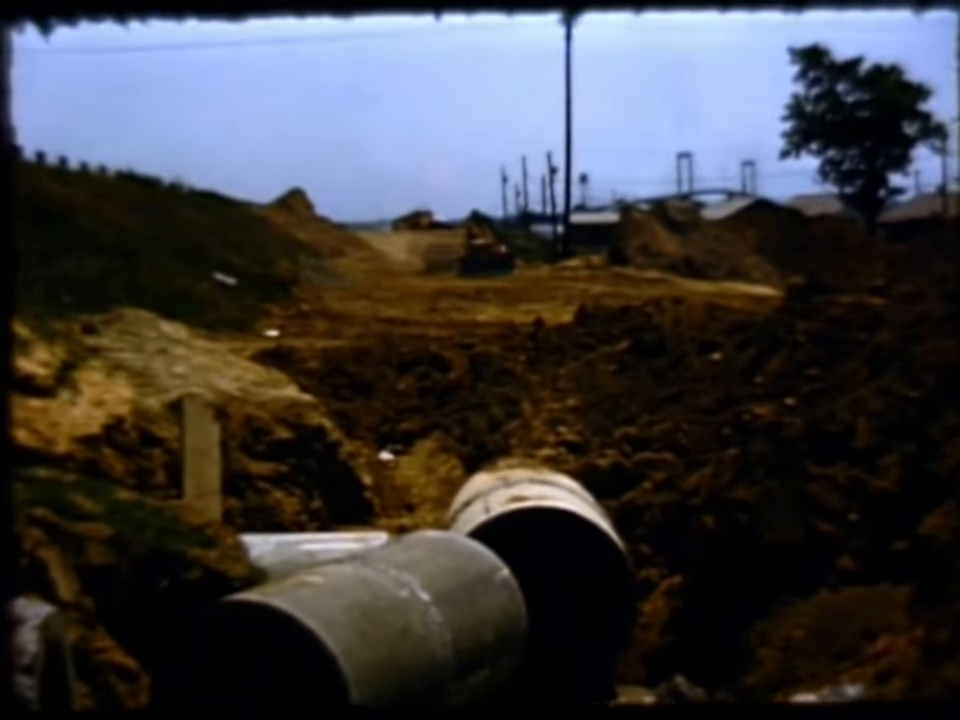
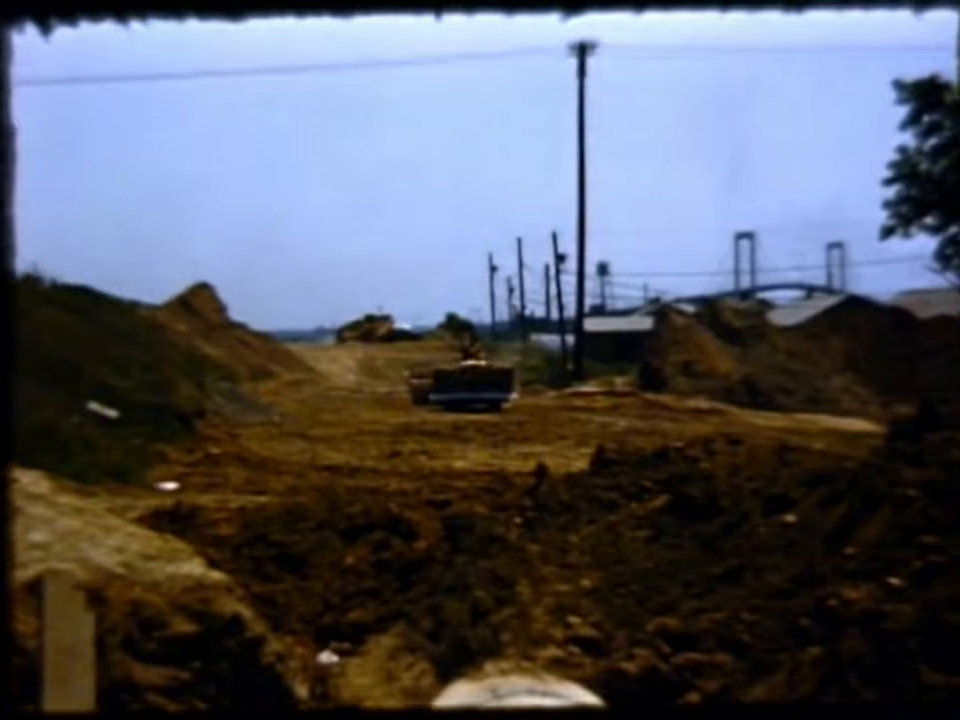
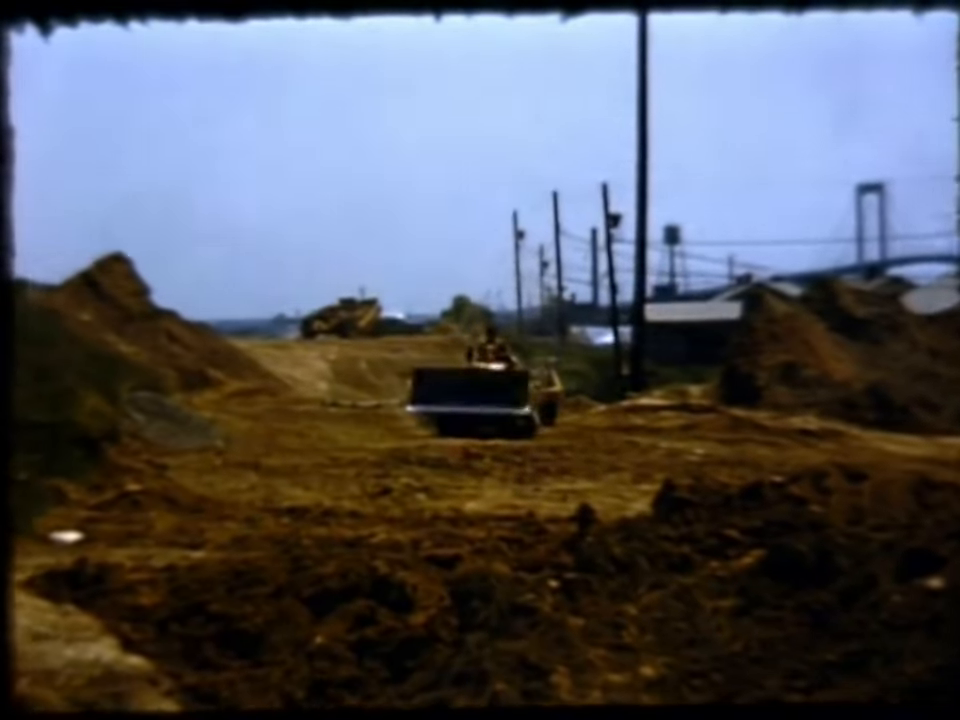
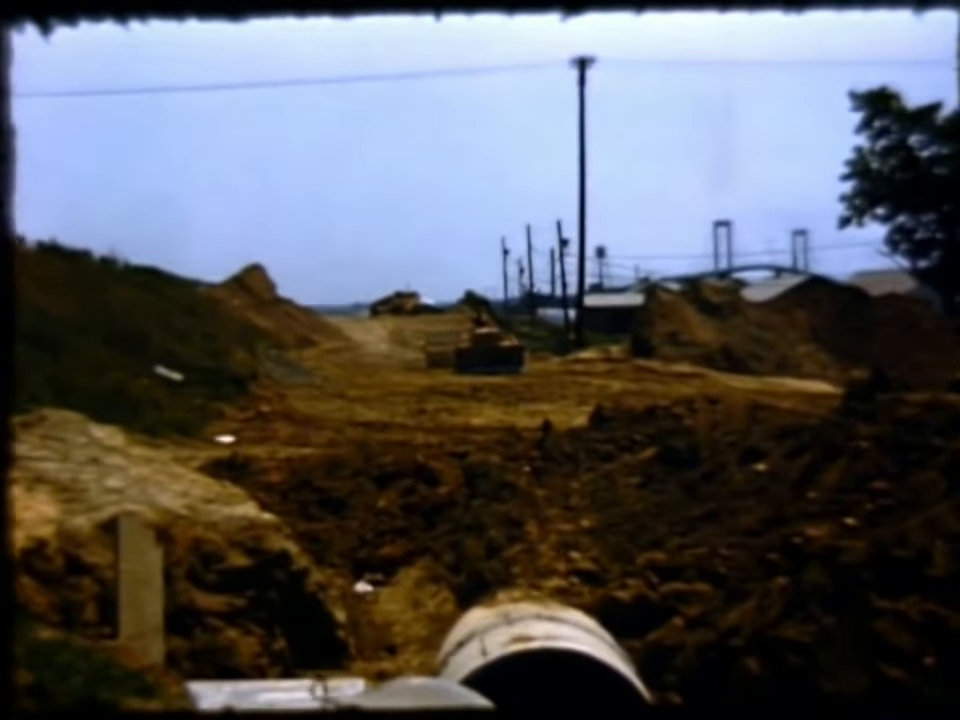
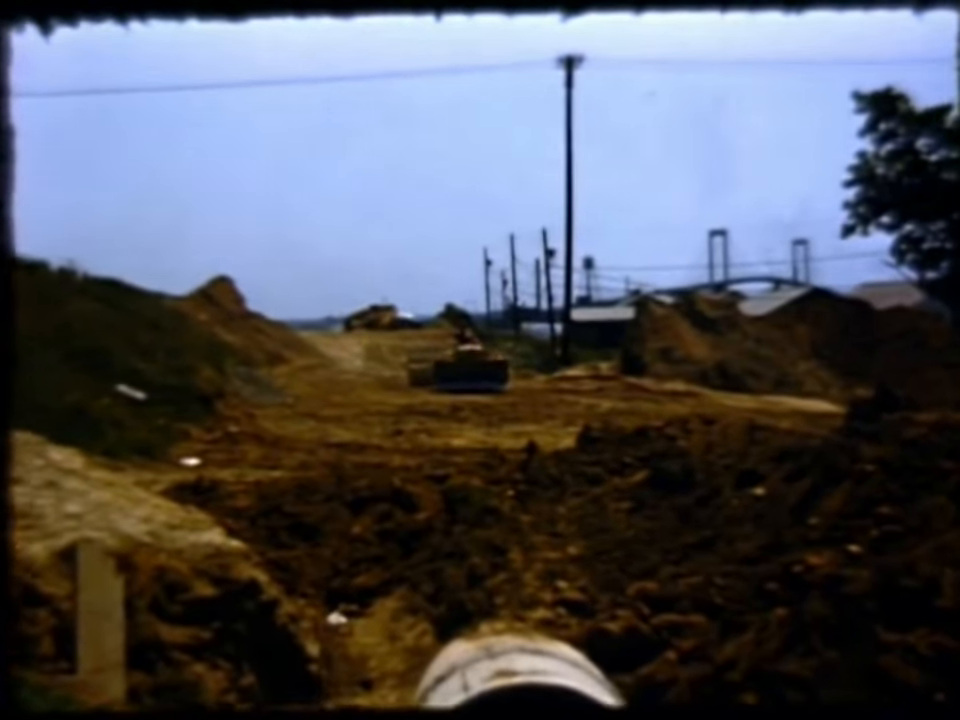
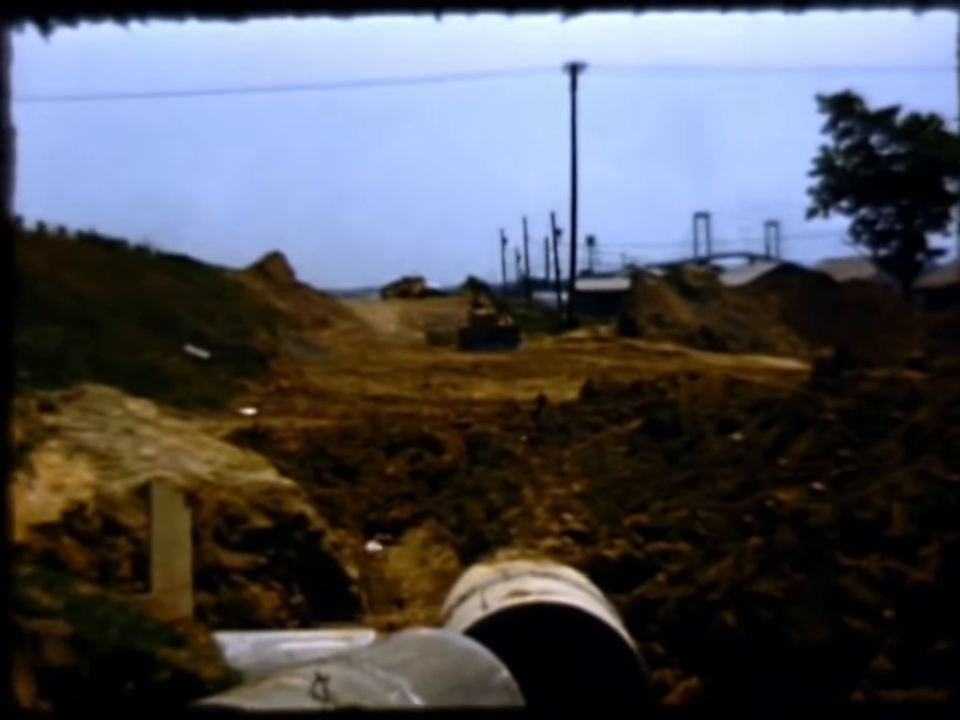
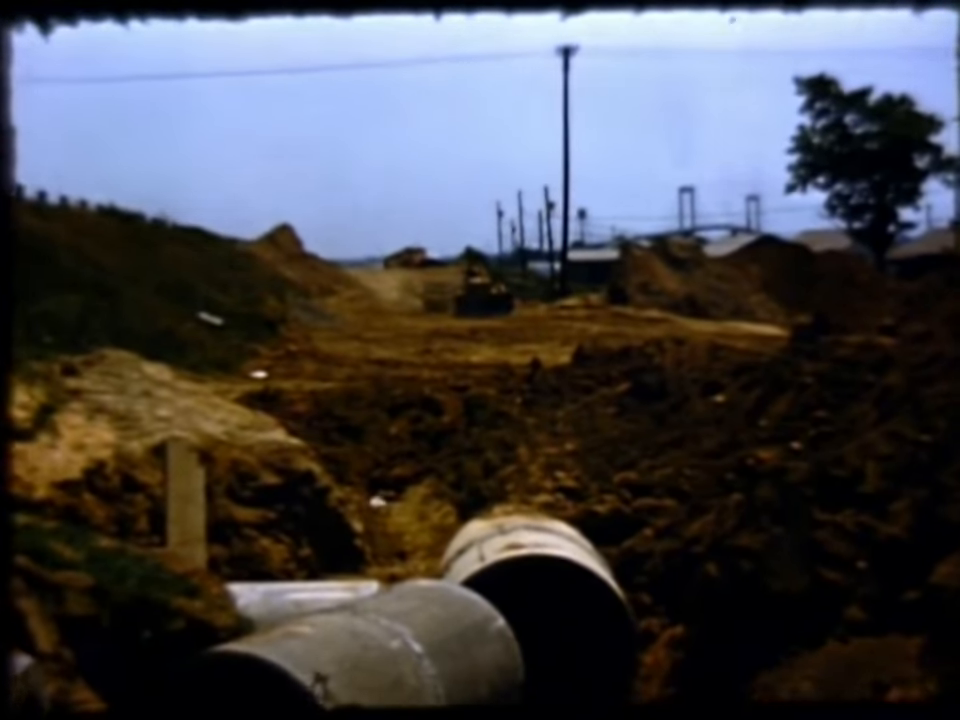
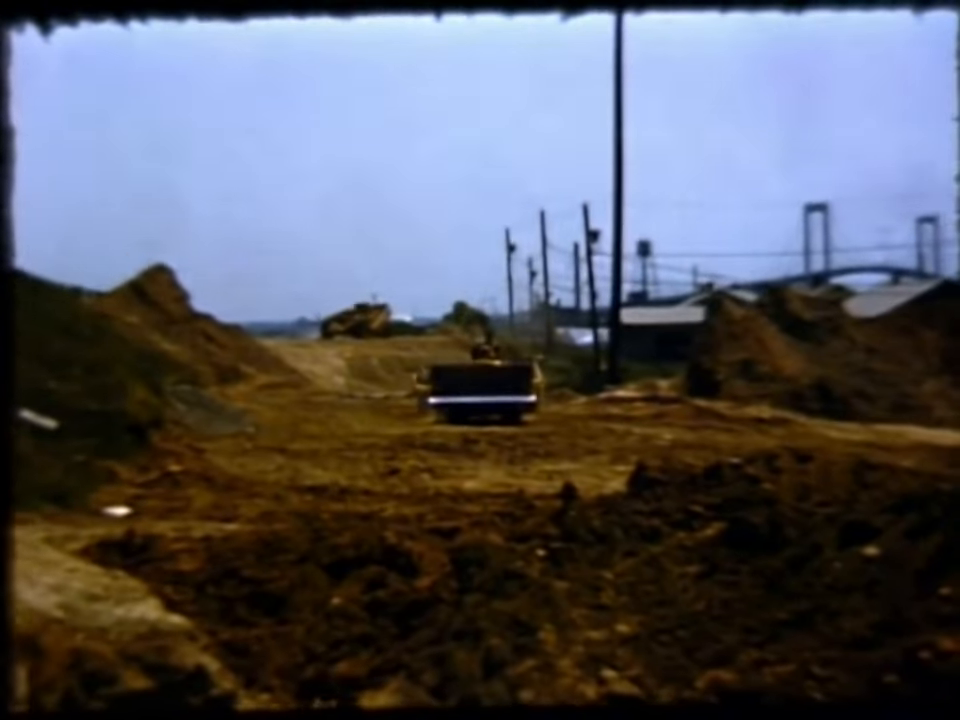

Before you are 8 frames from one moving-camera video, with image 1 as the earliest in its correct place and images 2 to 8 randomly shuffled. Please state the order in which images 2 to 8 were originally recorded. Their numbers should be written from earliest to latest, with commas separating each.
7, 6, 4, 5, 2, 8, 3
